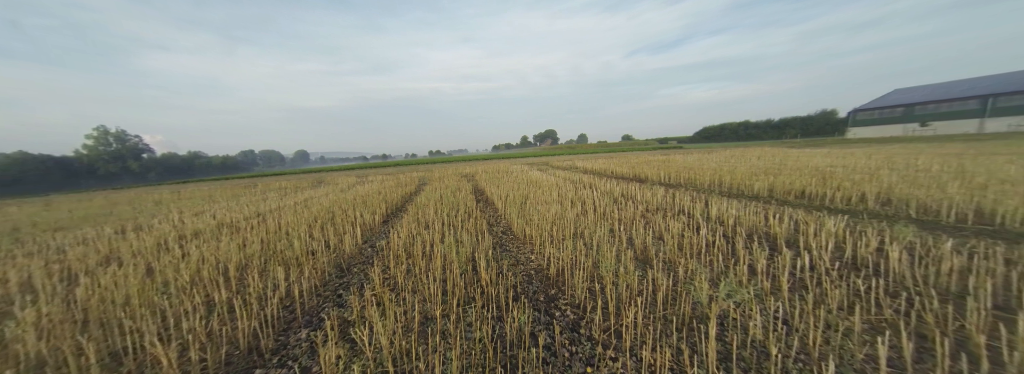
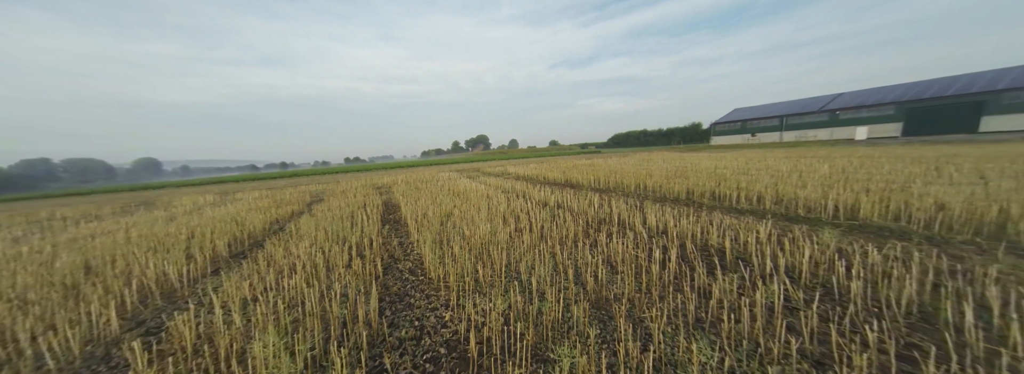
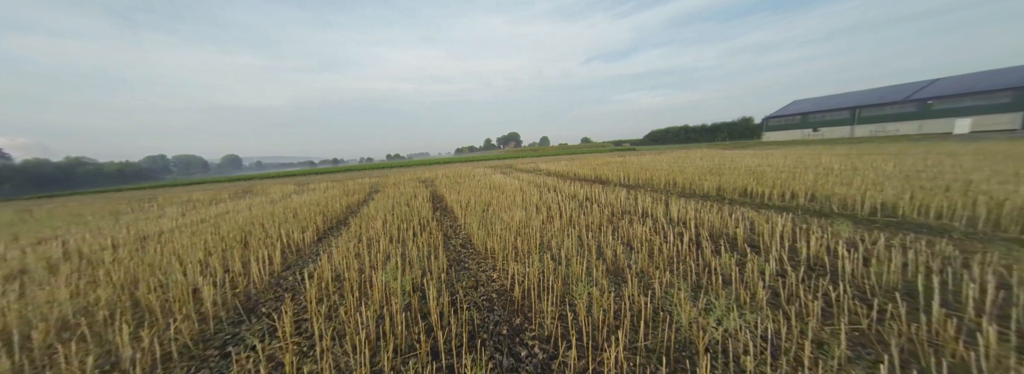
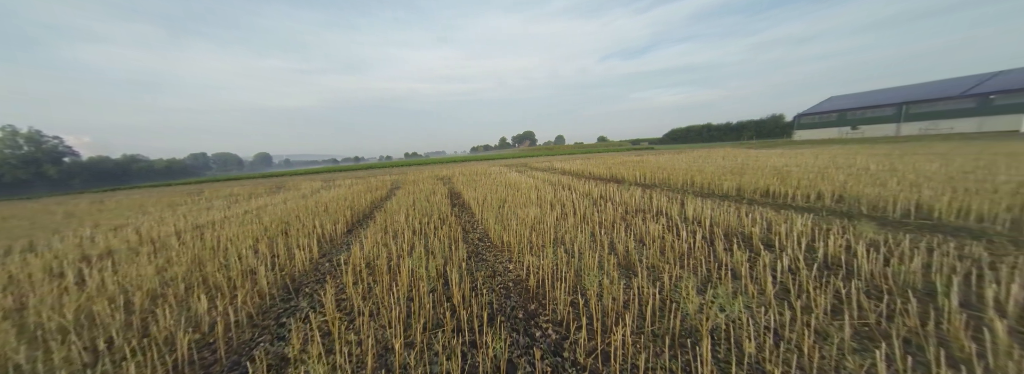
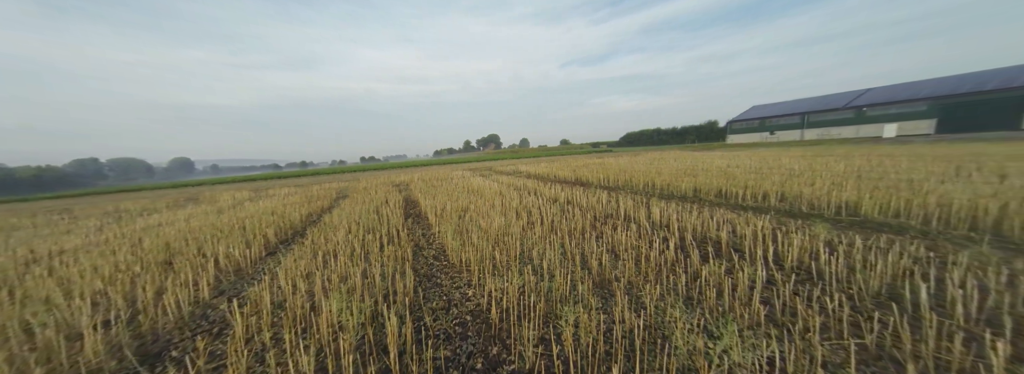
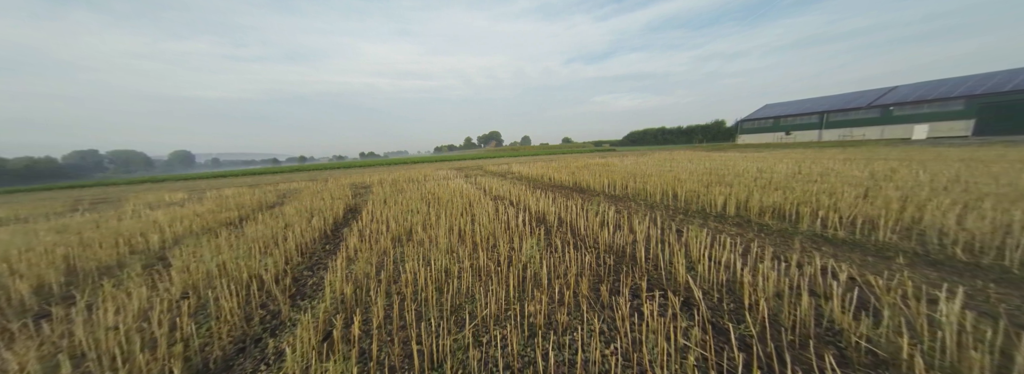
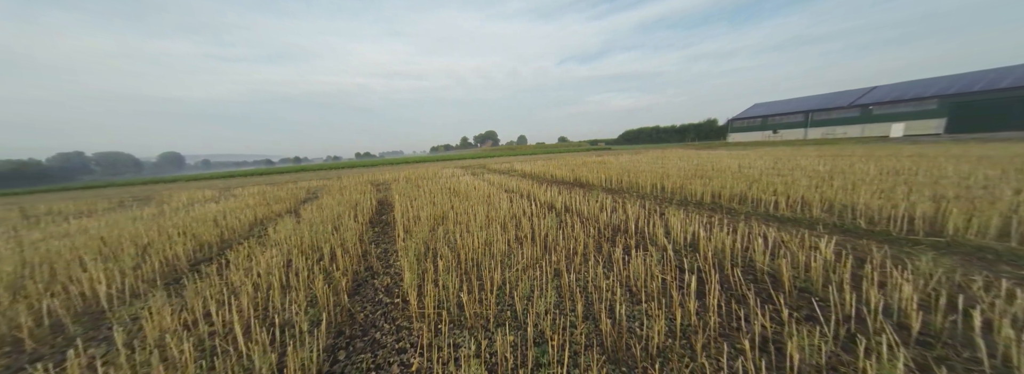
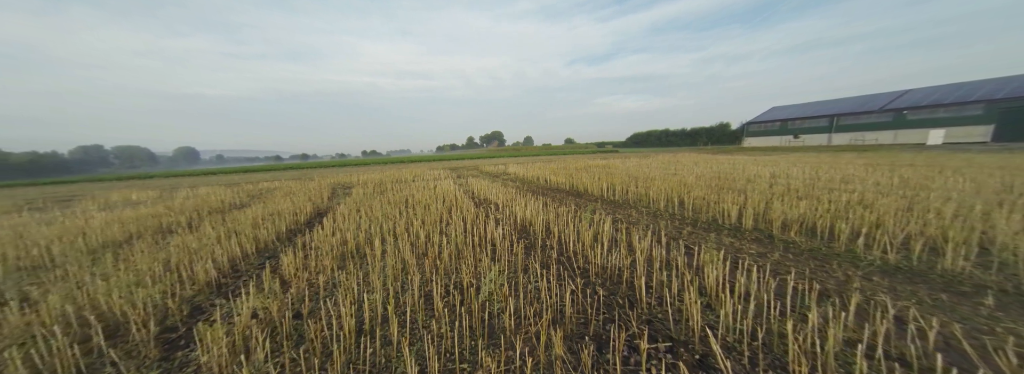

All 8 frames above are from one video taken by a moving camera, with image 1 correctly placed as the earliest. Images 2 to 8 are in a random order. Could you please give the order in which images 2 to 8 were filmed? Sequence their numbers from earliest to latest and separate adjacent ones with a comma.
4, 3, 5, 2, 7, 6, 8
